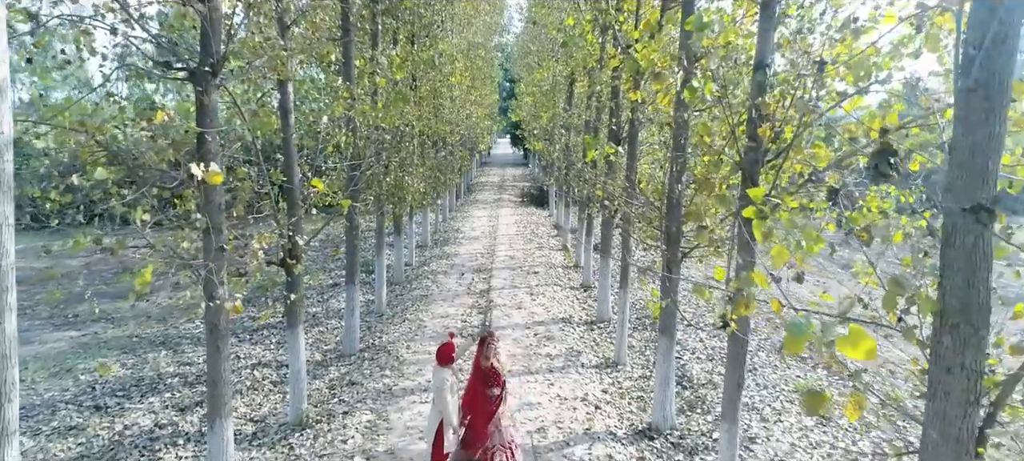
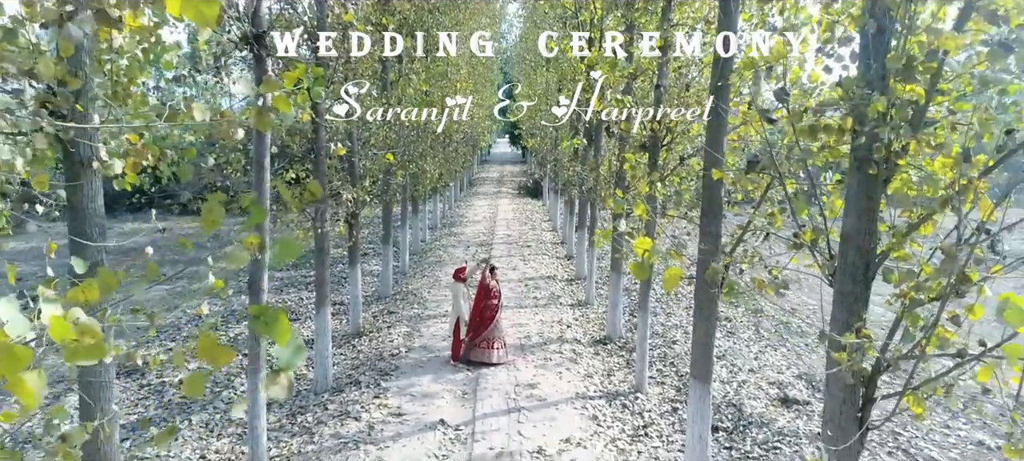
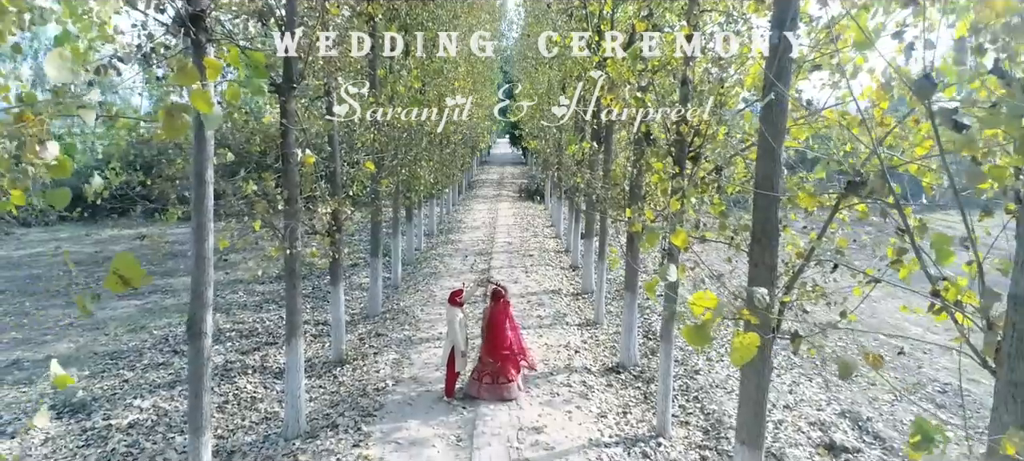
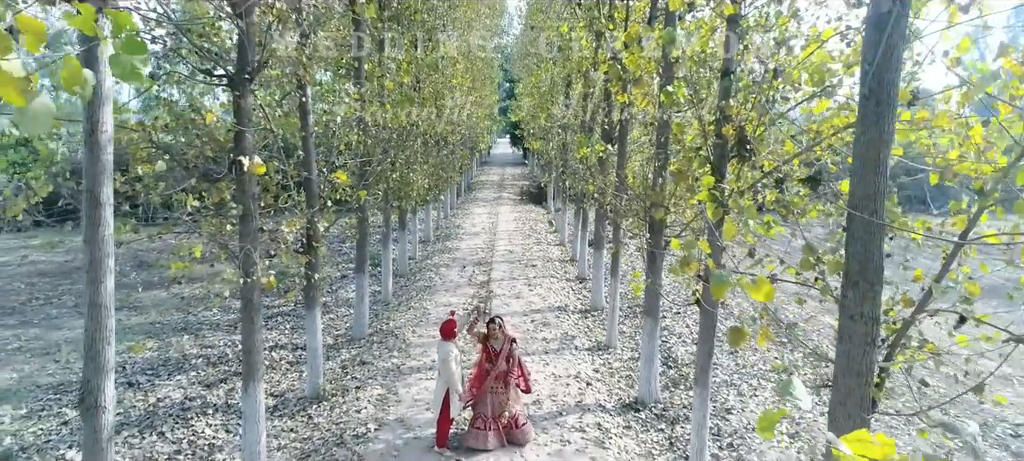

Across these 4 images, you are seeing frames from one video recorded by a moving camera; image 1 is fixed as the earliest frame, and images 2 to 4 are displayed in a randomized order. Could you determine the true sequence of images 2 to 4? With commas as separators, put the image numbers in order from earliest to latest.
4, 3, 2
